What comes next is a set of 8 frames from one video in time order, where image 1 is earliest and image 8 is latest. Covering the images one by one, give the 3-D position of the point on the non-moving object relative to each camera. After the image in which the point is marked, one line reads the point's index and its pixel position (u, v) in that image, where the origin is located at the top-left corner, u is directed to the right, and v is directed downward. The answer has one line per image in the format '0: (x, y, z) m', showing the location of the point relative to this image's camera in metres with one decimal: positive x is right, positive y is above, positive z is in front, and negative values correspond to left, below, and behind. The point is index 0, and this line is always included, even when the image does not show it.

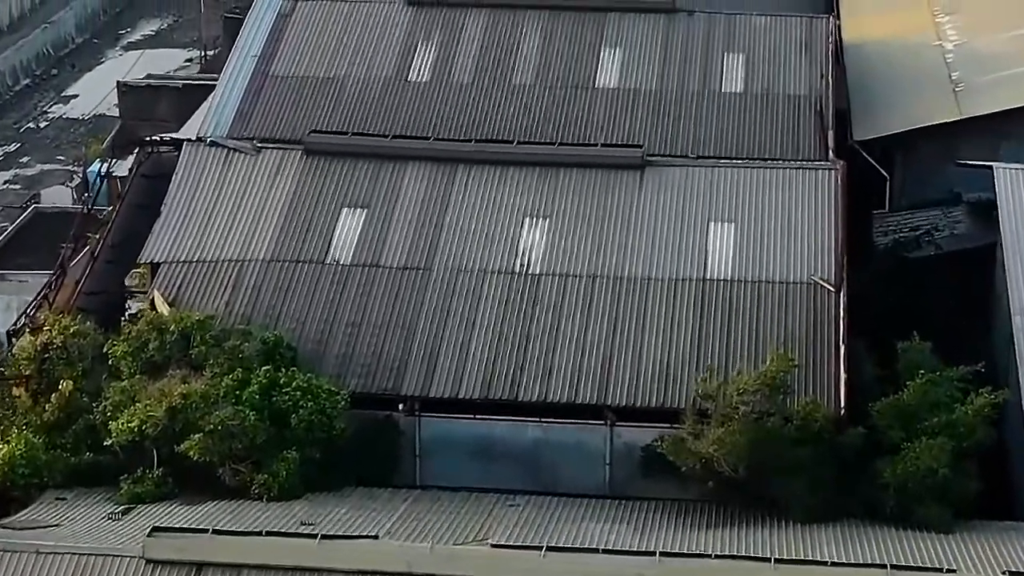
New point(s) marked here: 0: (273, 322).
0: (-2.3, -0.3, +19.4) m
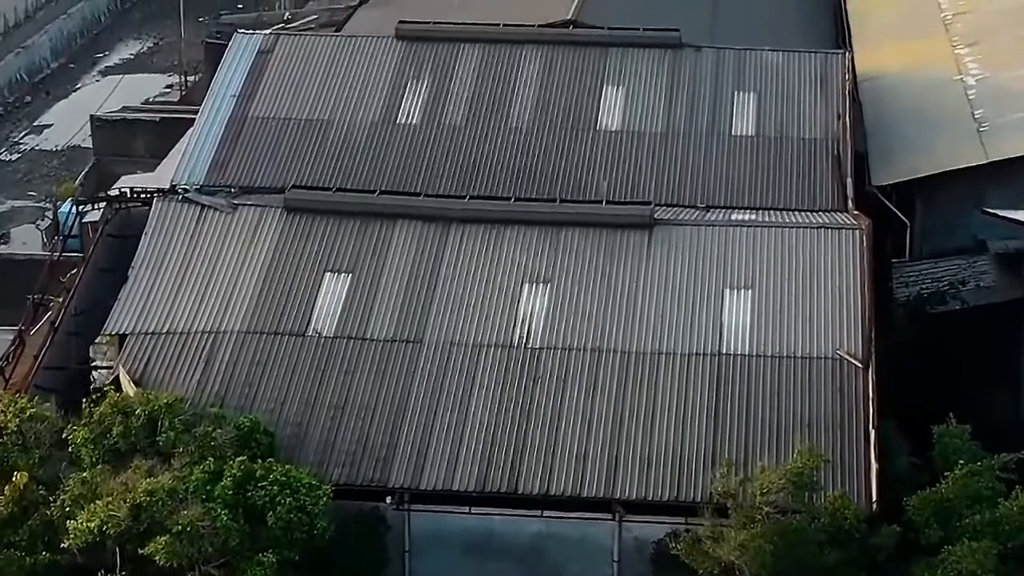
0: (-2.3, -1.0, +17.8) m
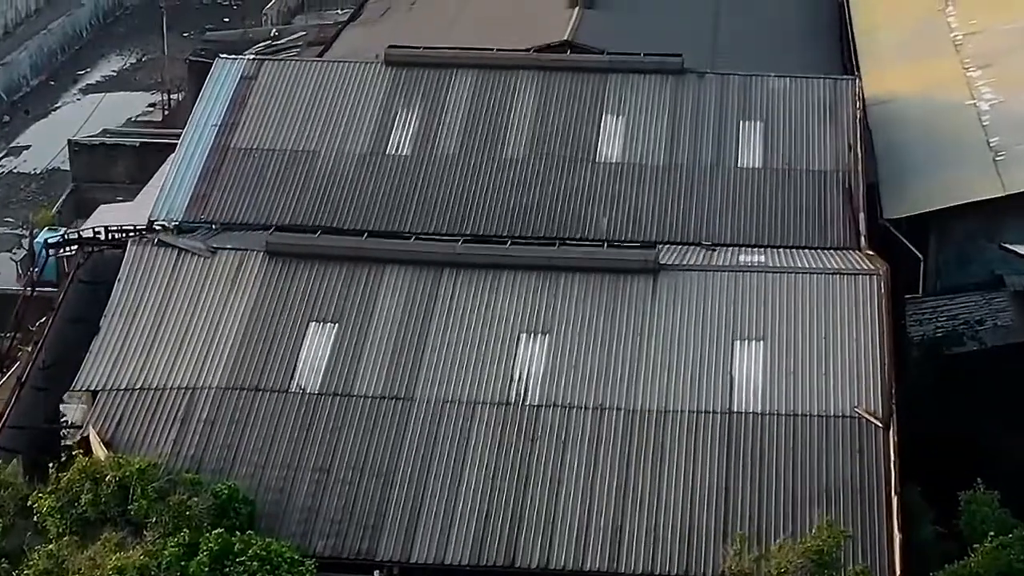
0: (-2.4, -1.5, +16.6) m
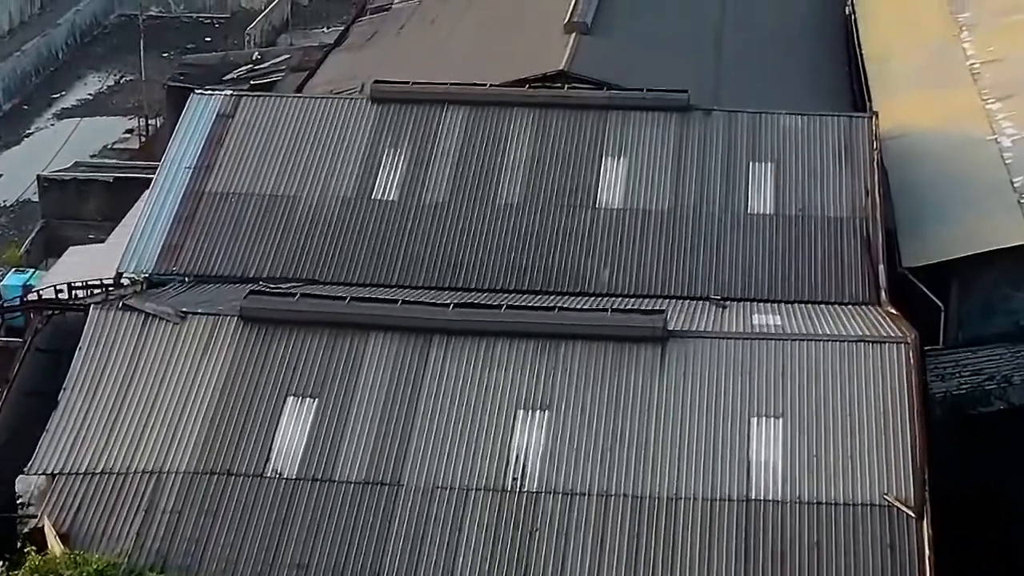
0: (-2.4, -2.1, +15.1) m
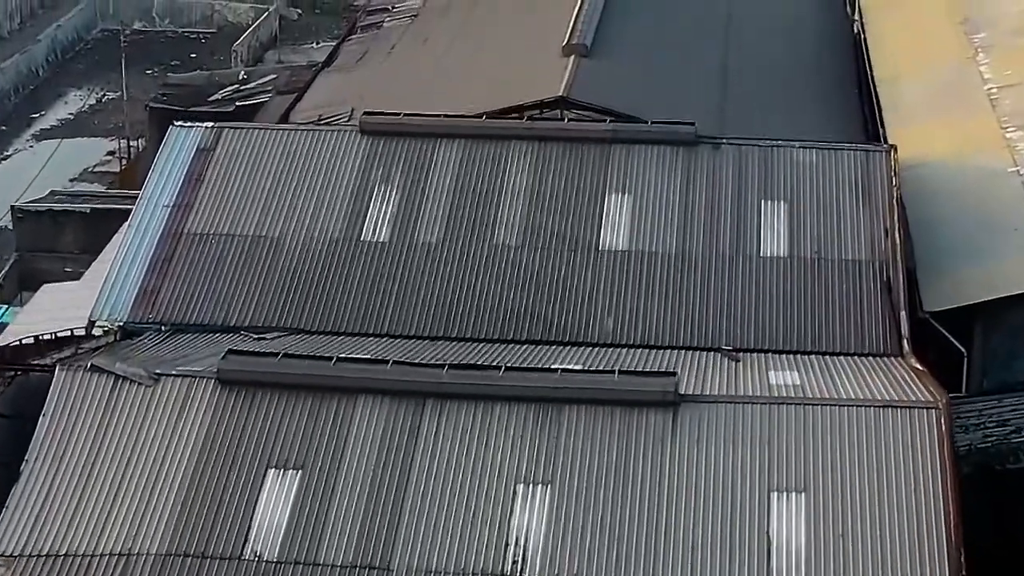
0: (-2.4, -2.5, +13.8) m
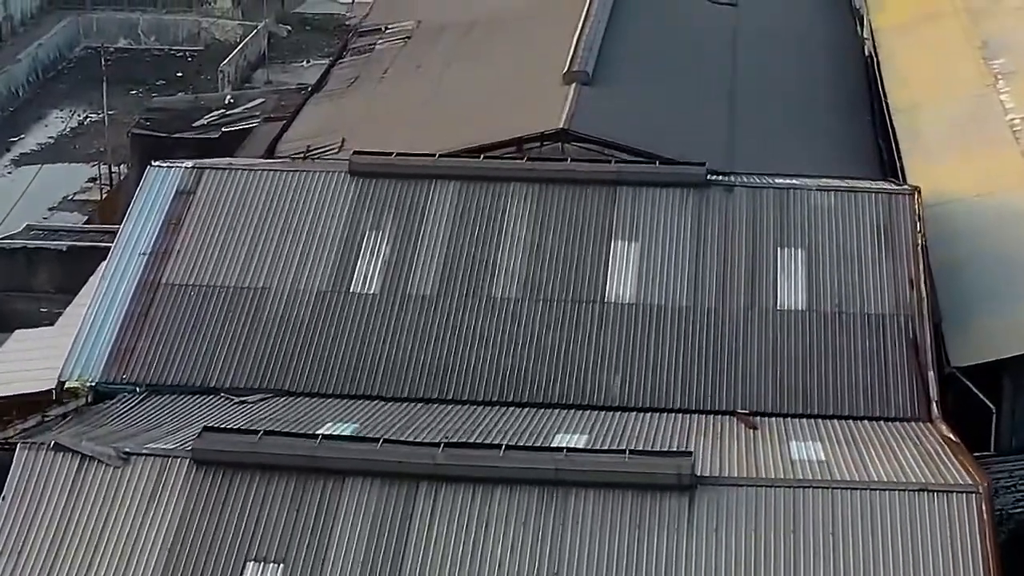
0: (-2.4, -3.1, +12.5) m
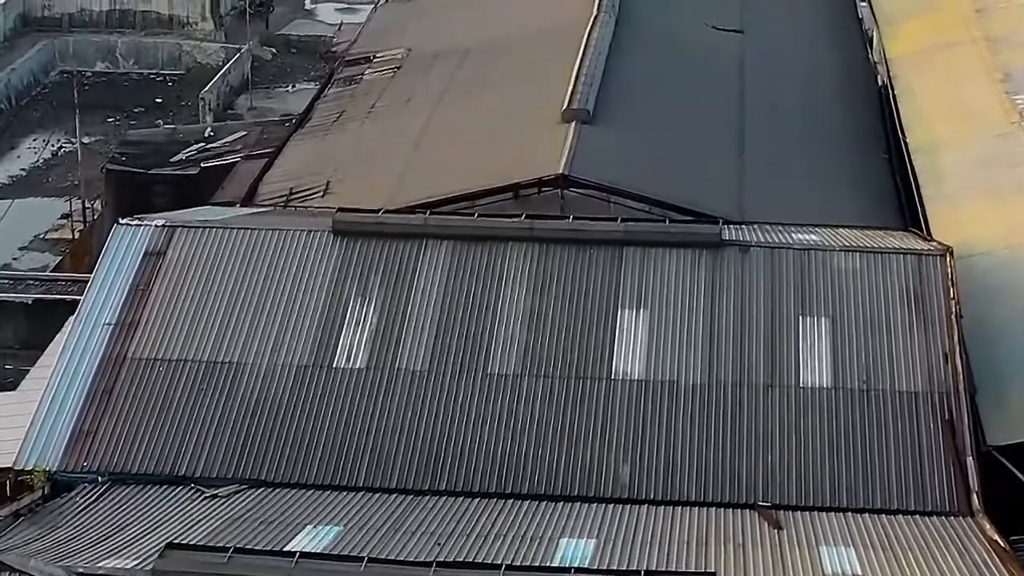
0: (-2.3, -3.7, +10.9) m
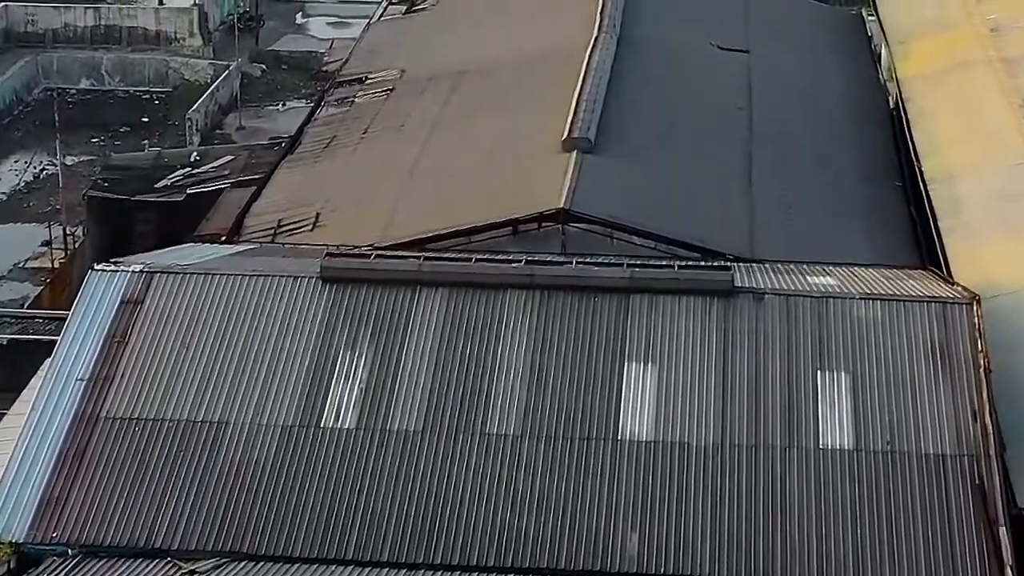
0: (-2.3, -4.2, +9.7) m
